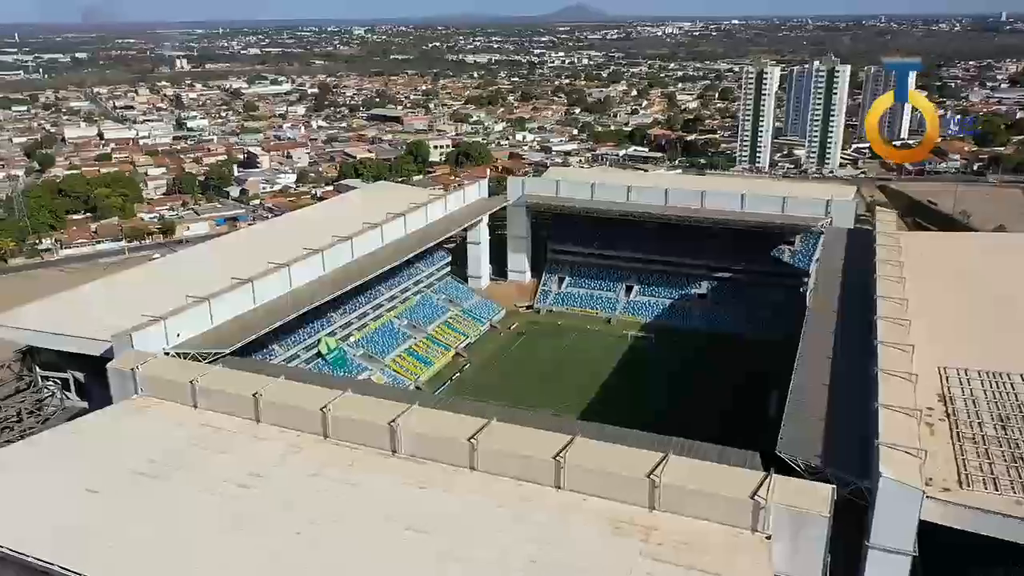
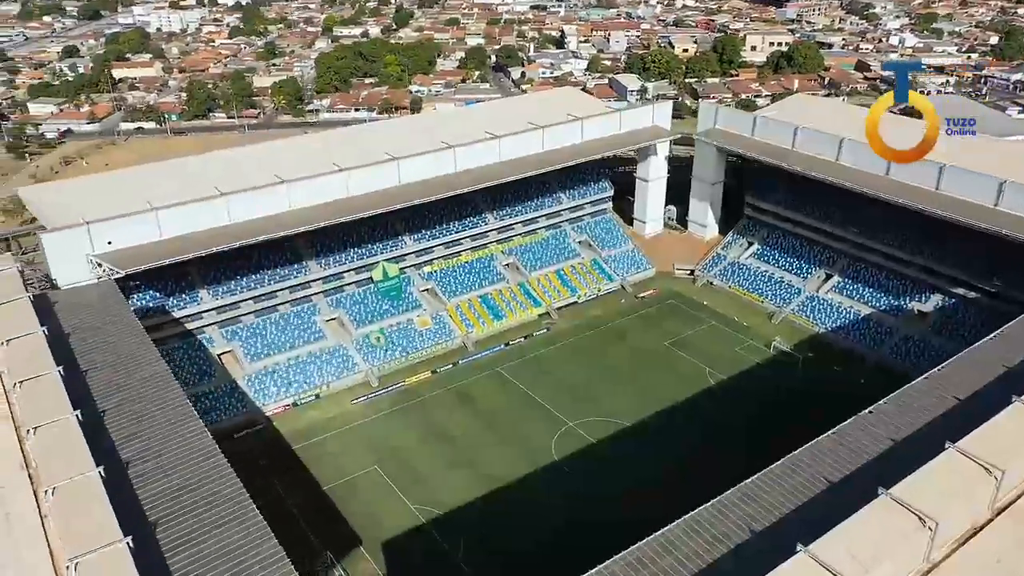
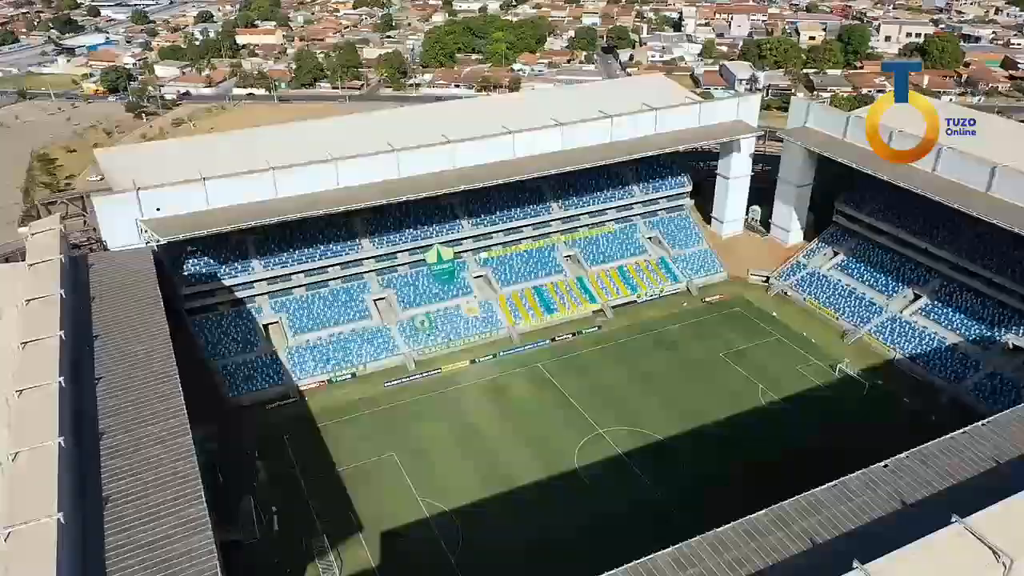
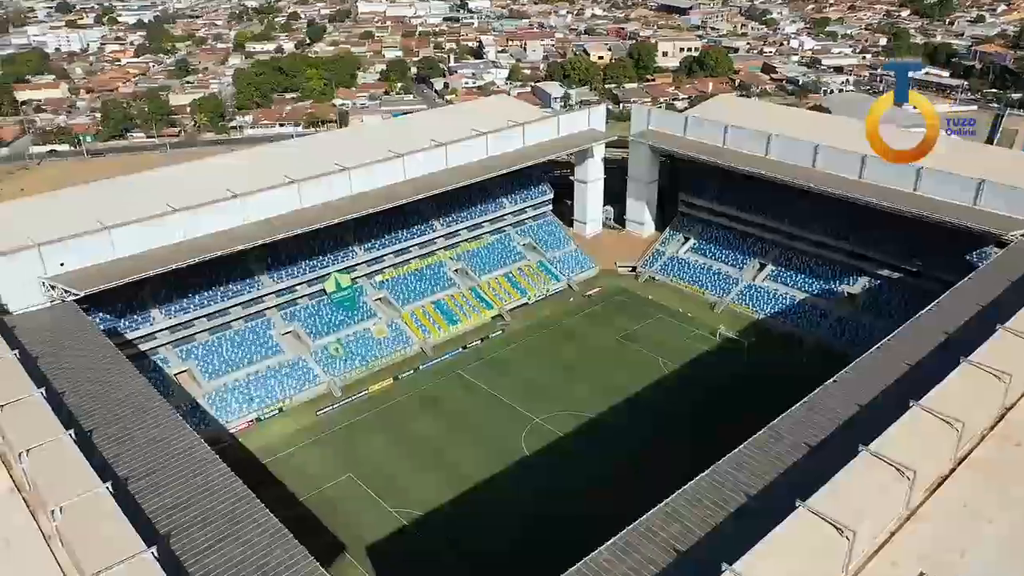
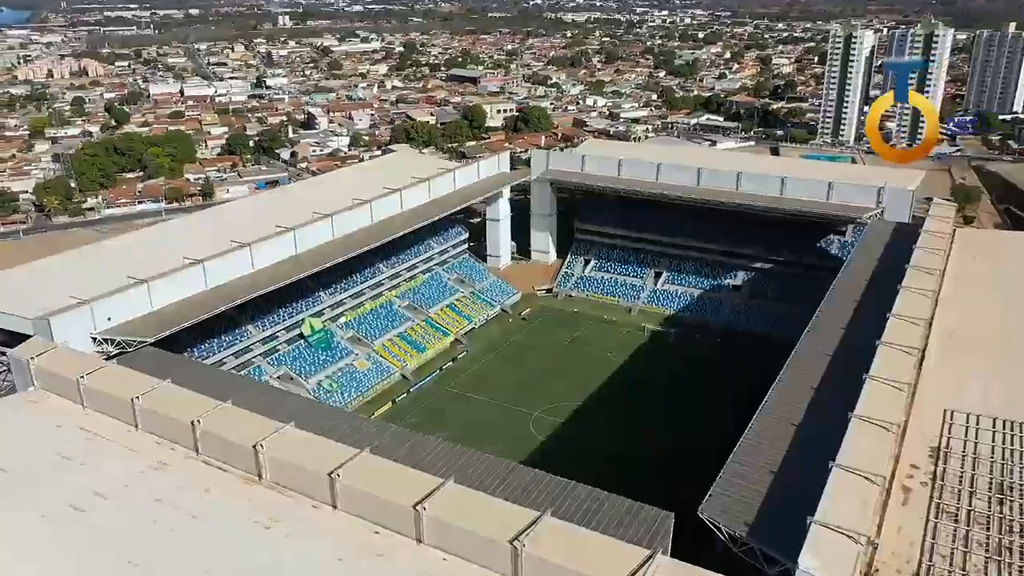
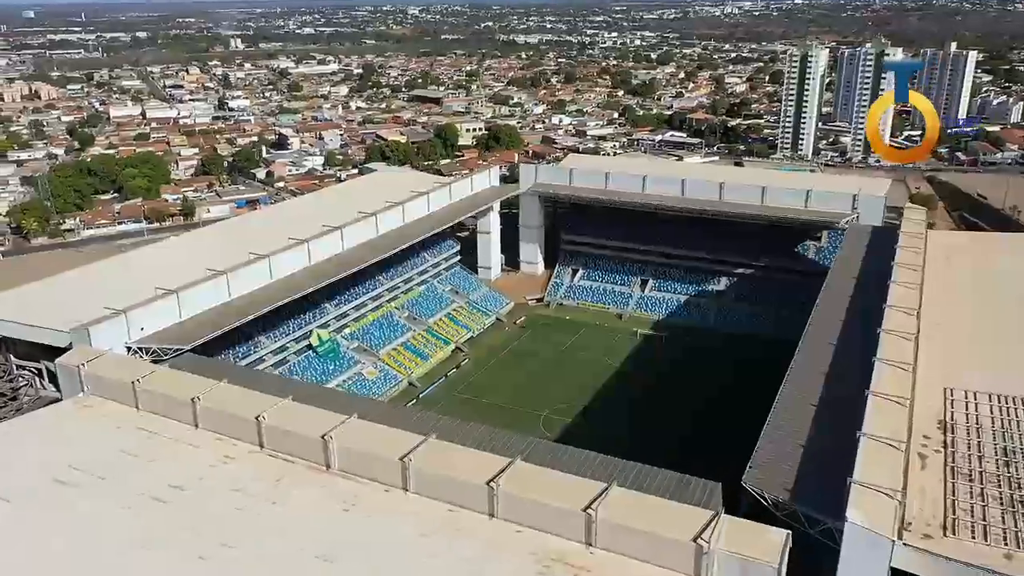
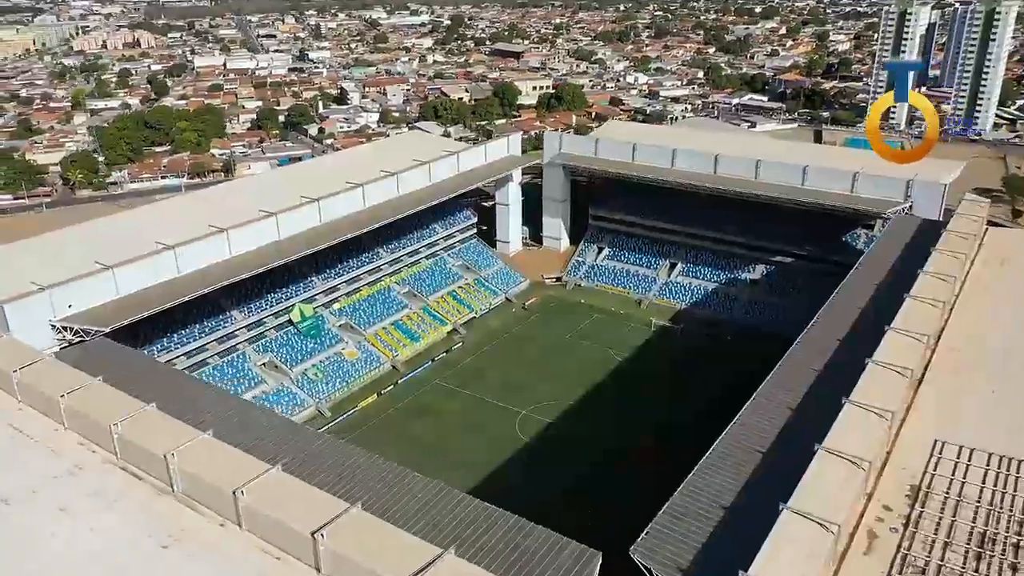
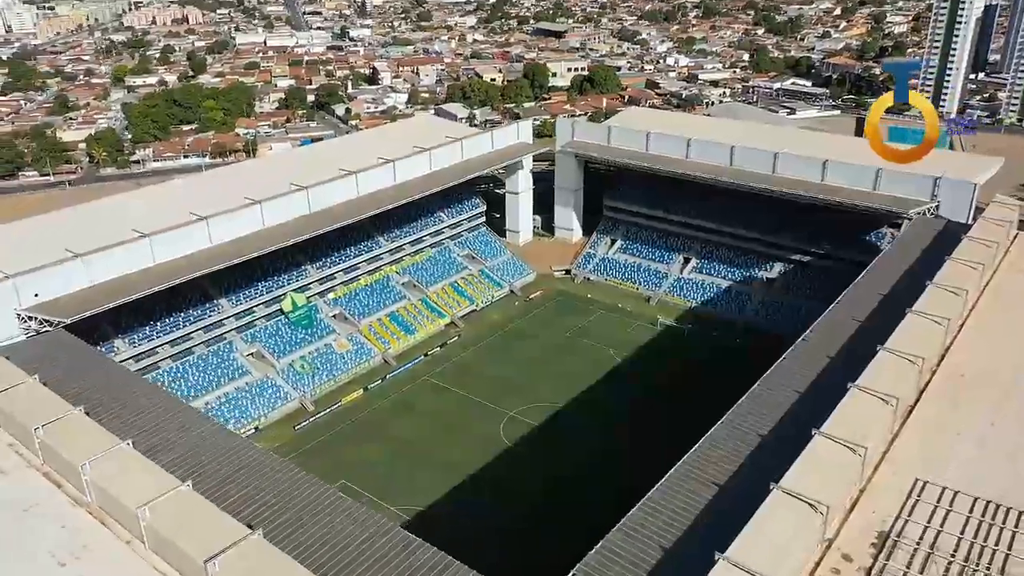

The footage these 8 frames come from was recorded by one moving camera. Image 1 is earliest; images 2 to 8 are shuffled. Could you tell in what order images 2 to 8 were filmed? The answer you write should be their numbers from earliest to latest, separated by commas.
6, 5, 7, 8, 4, 2, 3
